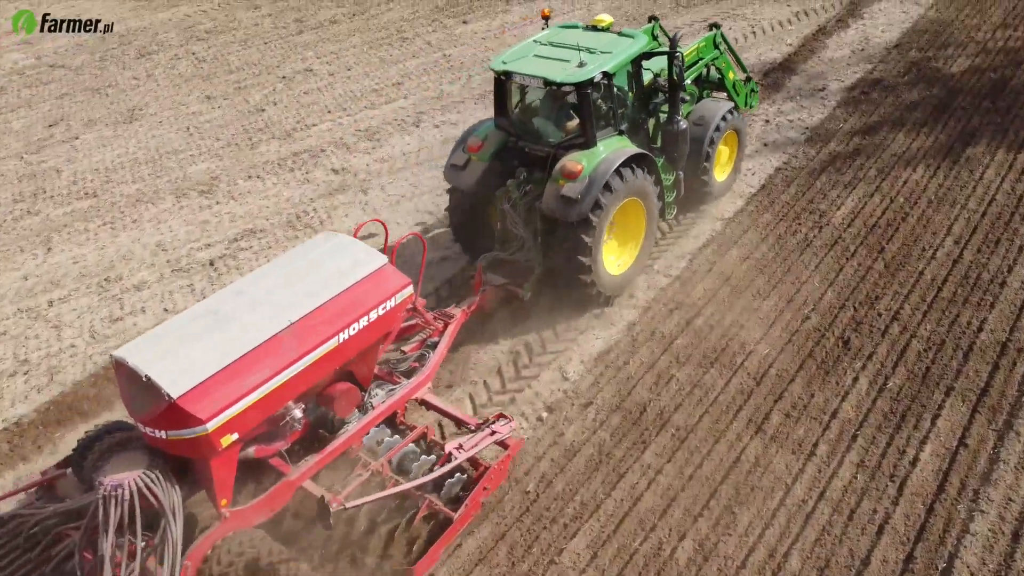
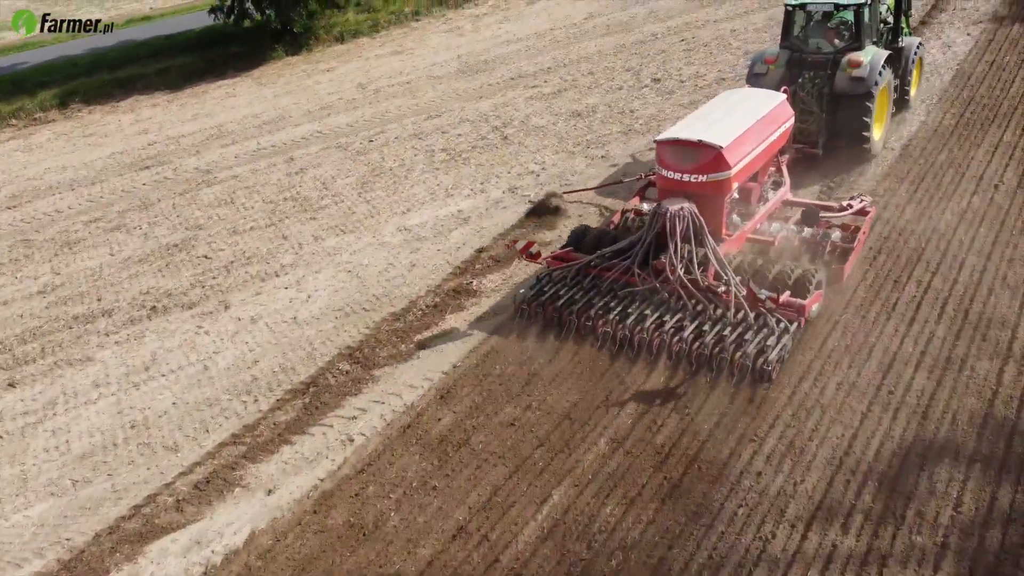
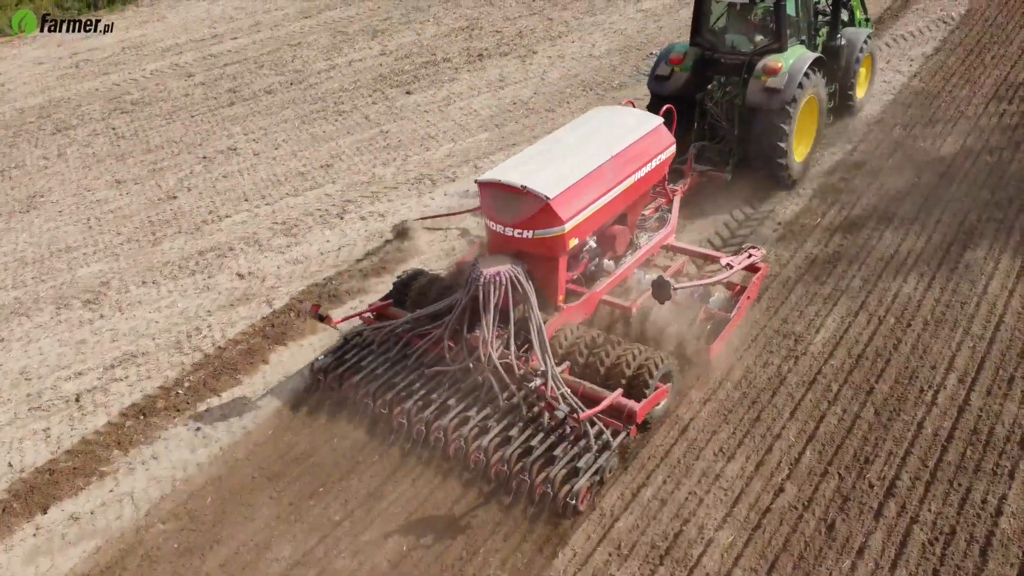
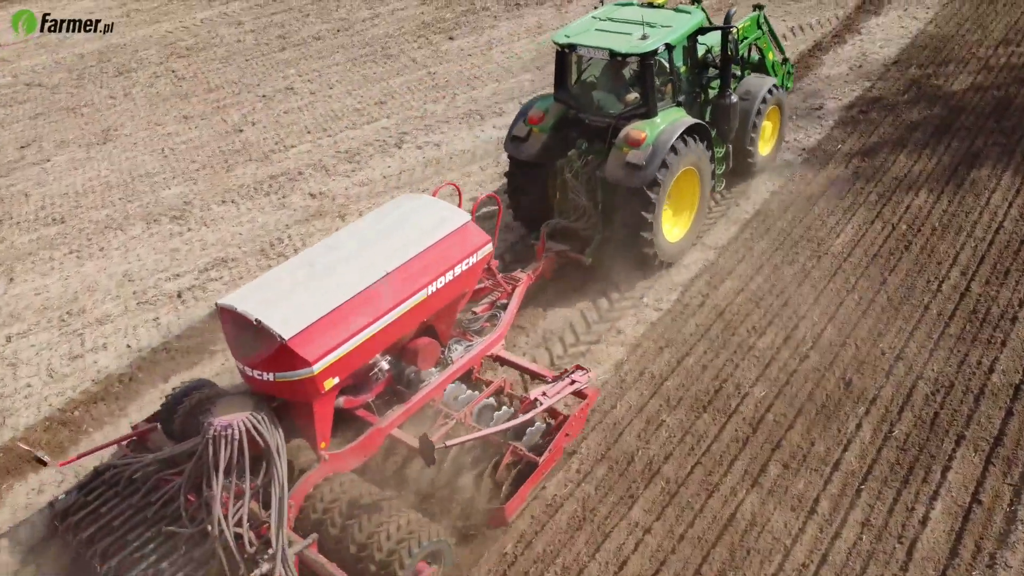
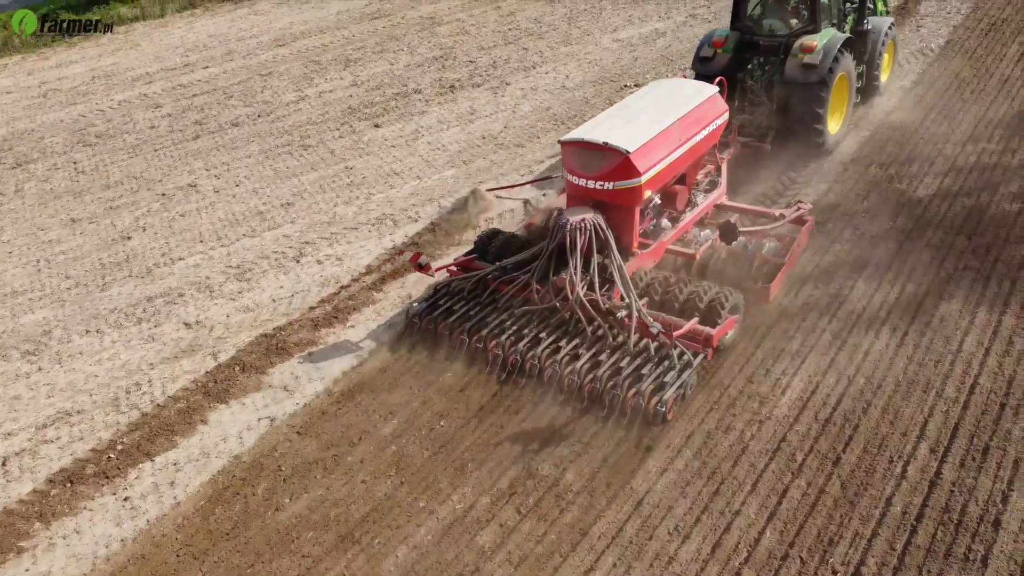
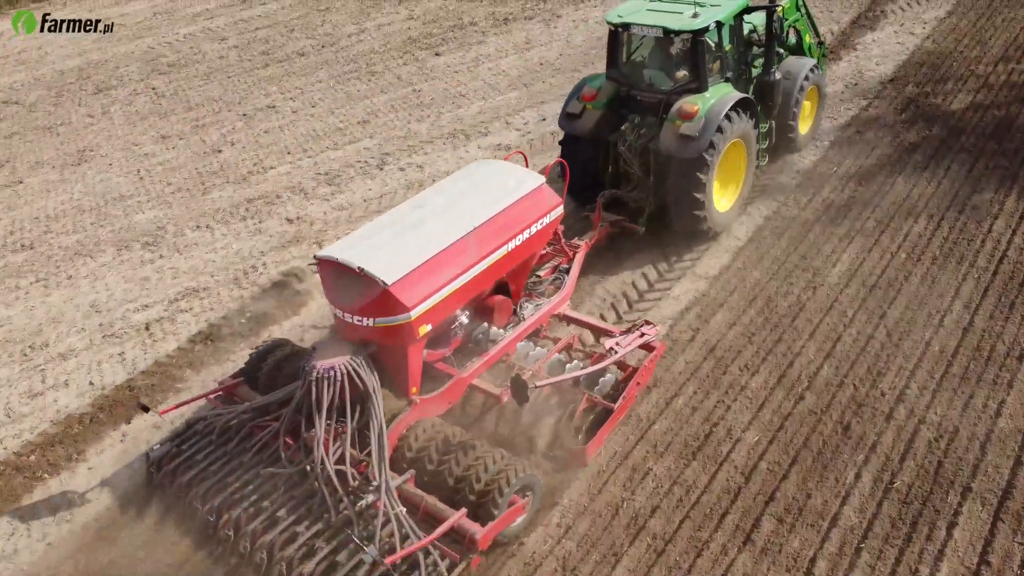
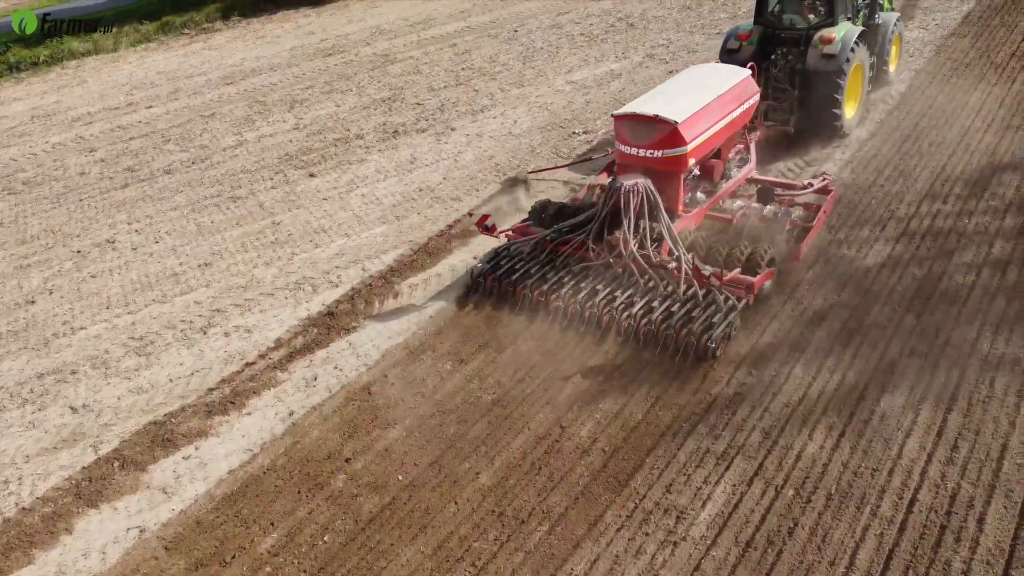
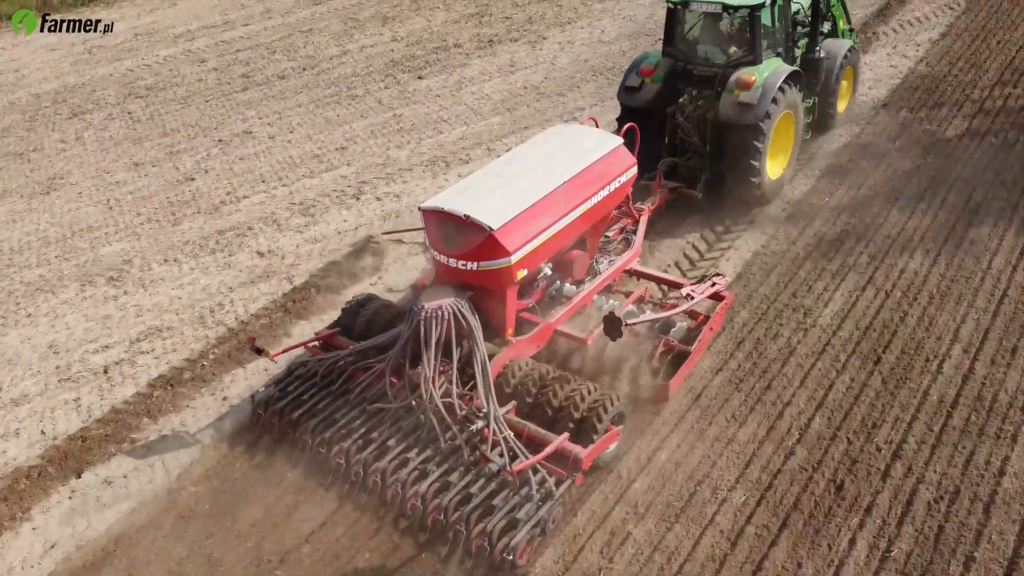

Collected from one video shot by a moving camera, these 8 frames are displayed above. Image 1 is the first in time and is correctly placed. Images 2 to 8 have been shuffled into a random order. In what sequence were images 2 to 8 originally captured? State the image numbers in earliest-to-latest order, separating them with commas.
4, 6, 8, 3, 5, 7, 2
